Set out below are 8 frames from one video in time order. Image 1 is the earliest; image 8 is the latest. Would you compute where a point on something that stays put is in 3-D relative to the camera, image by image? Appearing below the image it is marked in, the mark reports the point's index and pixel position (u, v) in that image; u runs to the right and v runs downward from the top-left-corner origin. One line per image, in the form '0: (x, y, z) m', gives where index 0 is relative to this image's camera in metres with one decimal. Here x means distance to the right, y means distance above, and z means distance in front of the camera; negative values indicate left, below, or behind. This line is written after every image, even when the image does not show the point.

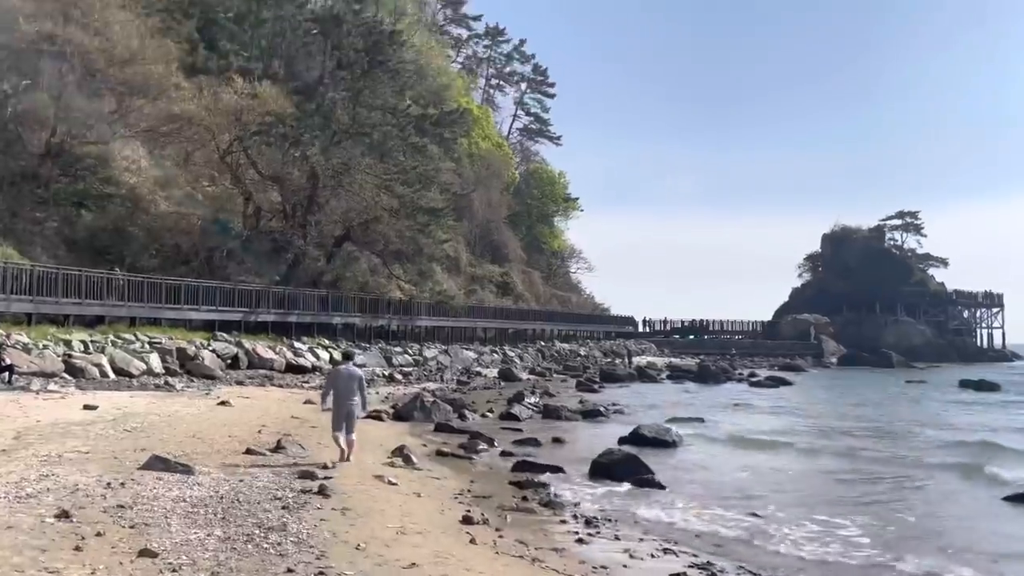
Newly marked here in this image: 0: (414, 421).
0: (-1.9, -2.6, +17.2) m
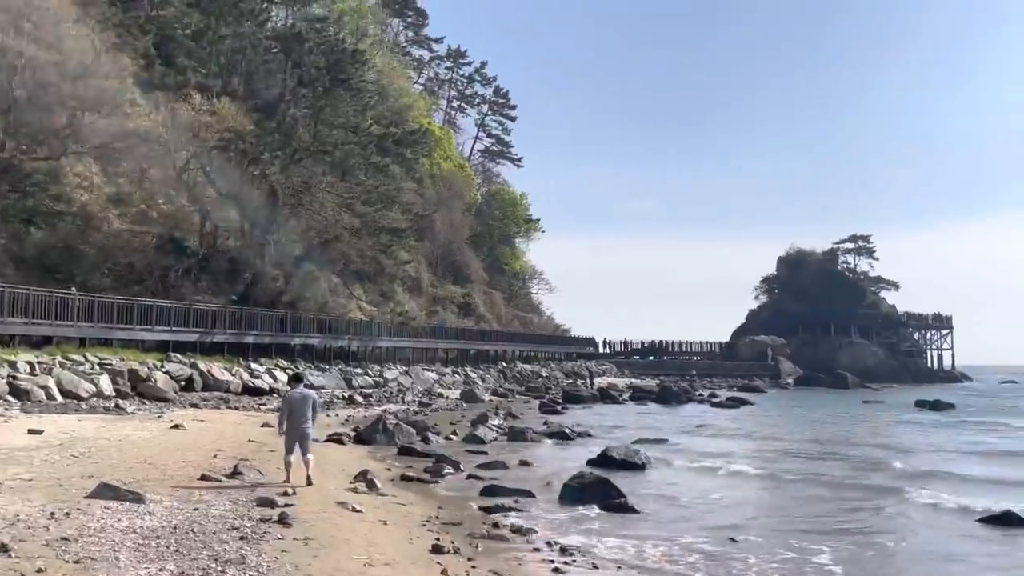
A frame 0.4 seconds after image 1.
0: (-2.6, -3.0, +16.7) m
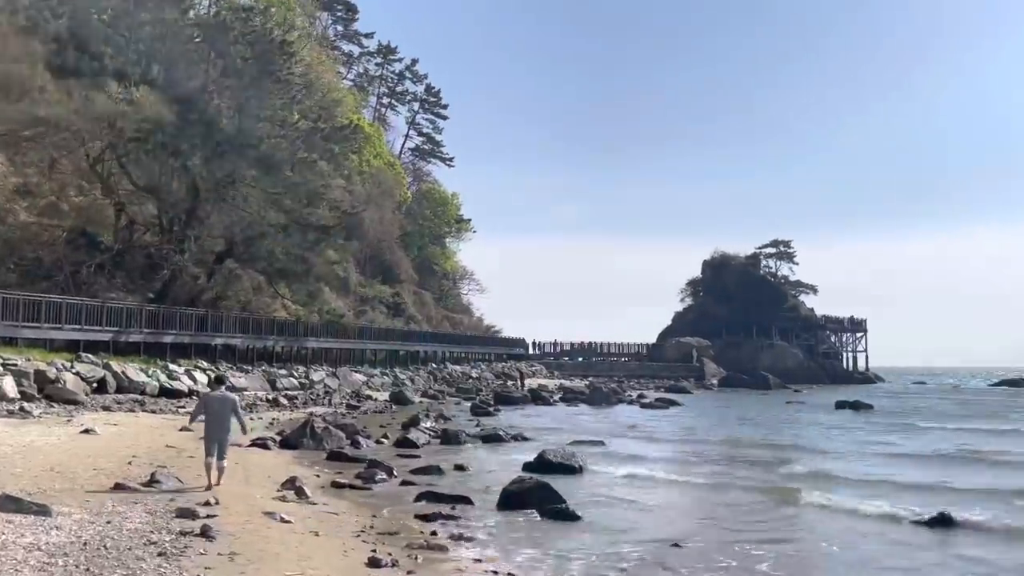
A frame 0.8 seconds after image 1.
0: (-3.8, -2.9, +16.0) m
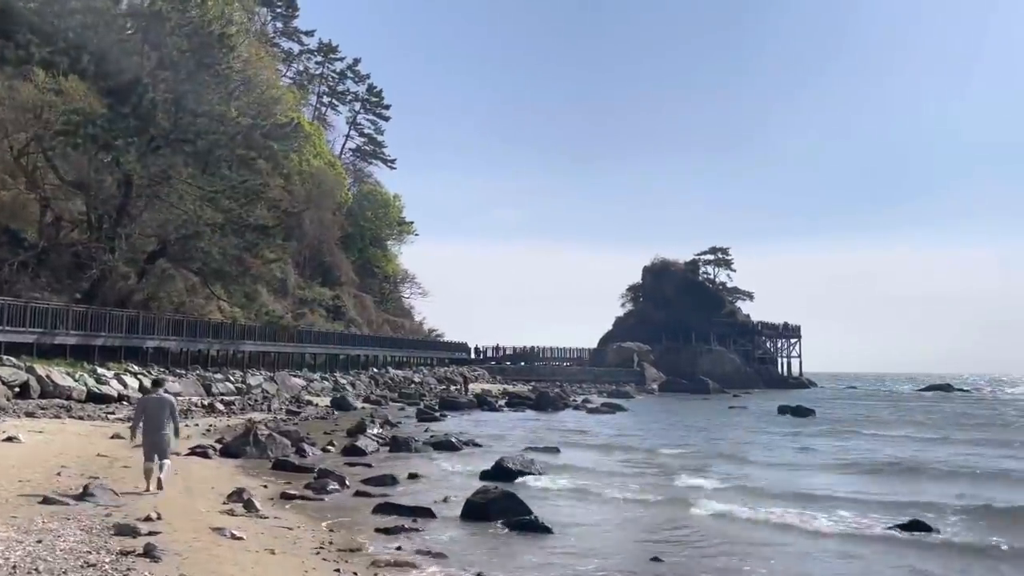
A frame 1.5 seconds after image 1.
0: (-4.6, -2.9, +15.2) m
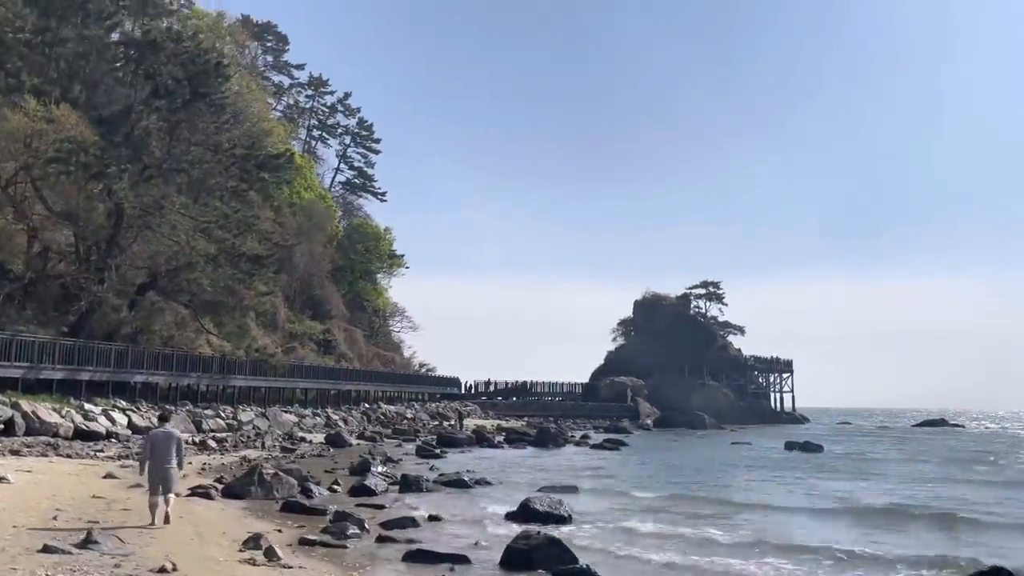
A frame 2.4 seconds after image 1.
0: (-4.3, -3.4, +14.4) m
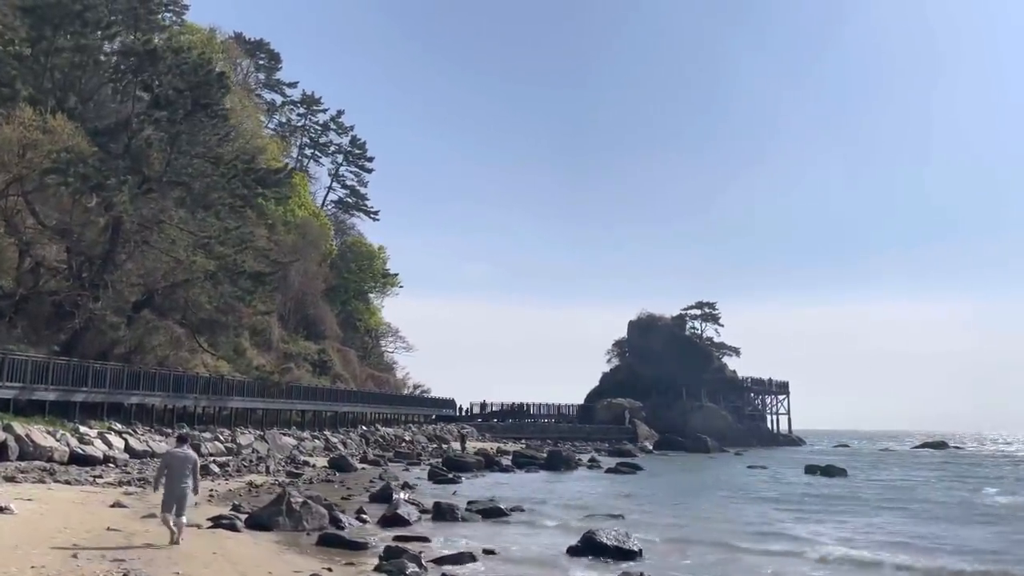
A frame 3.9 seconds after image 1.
0: (-3.5, -3.6, +13.2) m
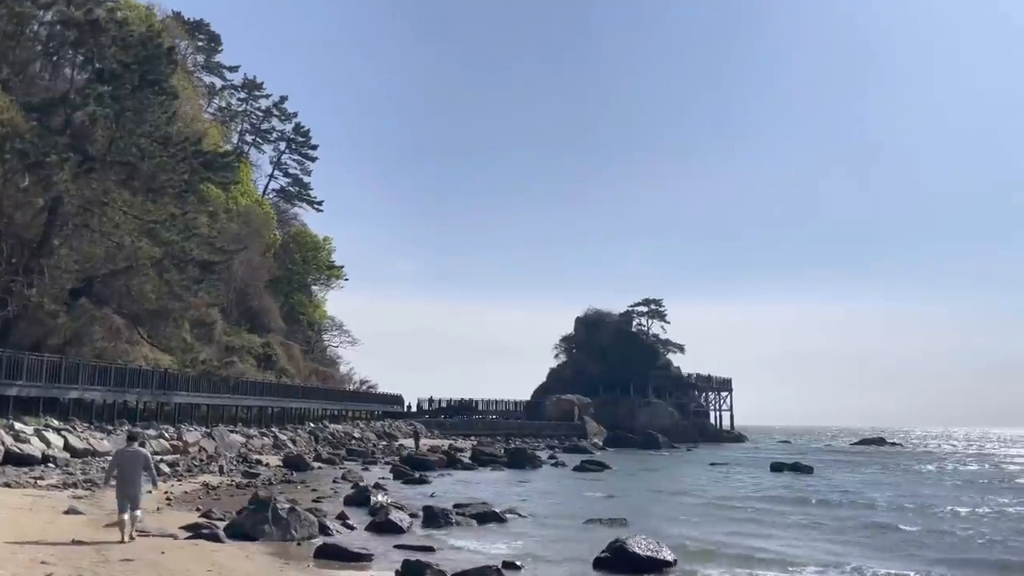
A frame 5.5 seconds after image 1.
0: (-3.4, -3.4, +11.9) m
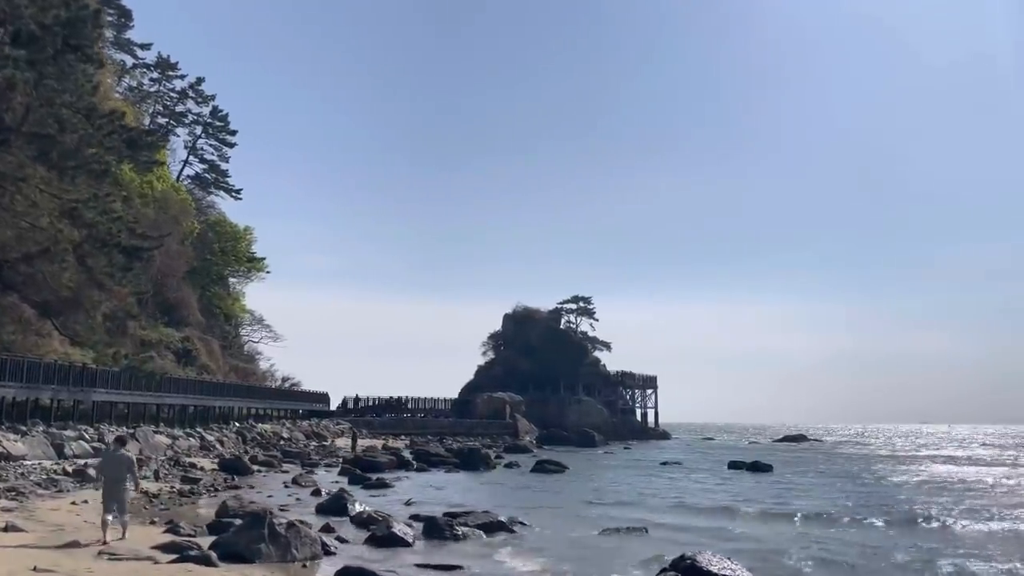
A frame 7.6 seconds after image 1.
0: (-2.9, -3.1, +10.2) m
